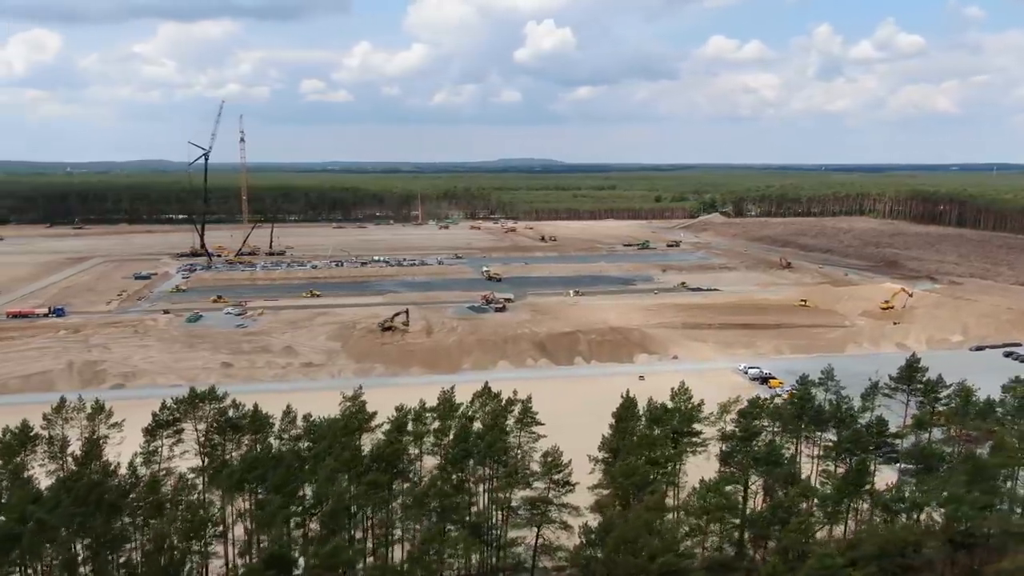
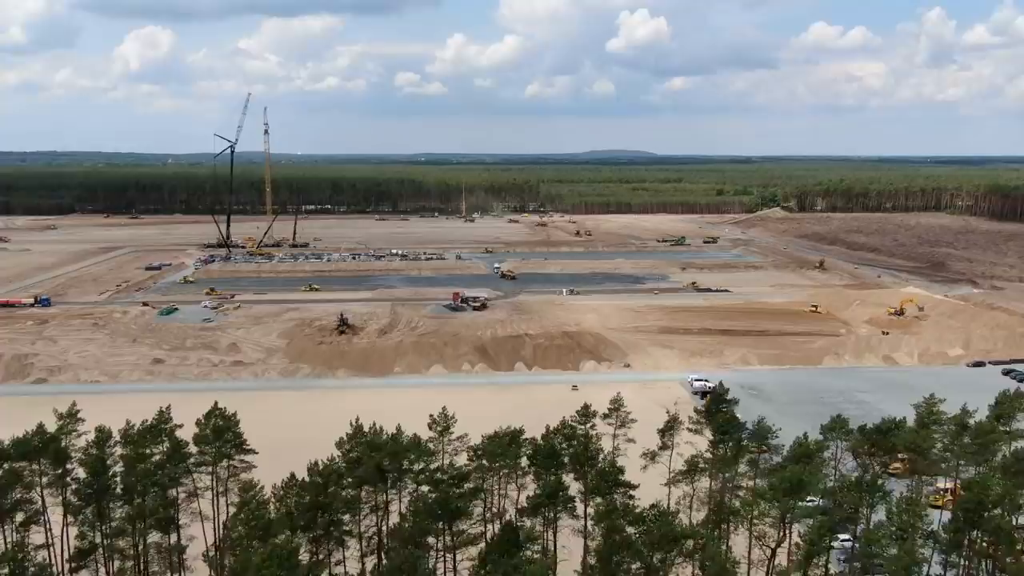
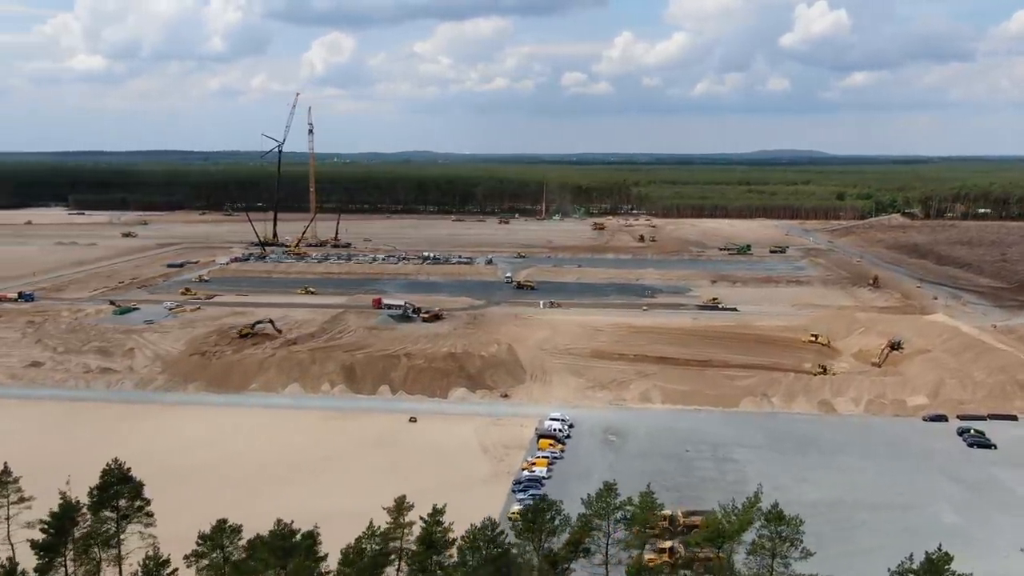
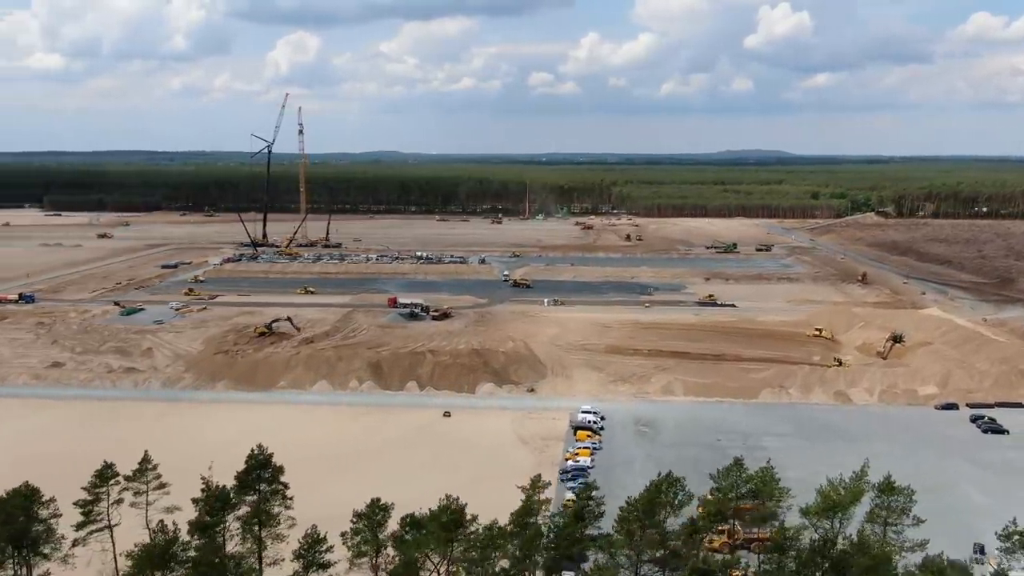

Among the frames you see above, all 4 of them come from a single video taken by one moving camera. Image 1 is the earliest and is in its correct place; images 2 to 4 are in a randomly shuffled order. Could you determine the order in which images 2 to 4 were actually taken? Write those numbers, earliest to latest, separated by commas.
2, 4, 3
